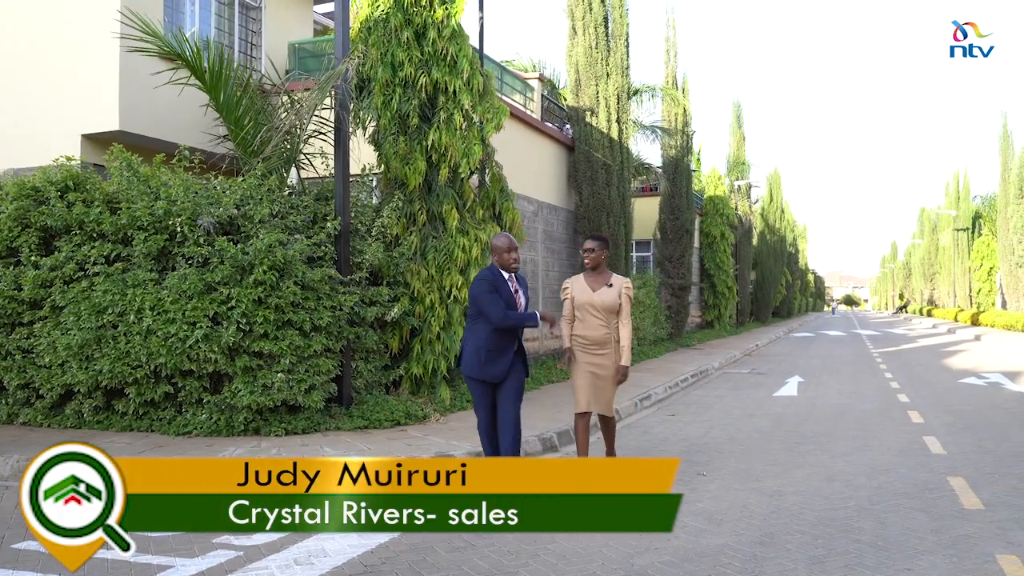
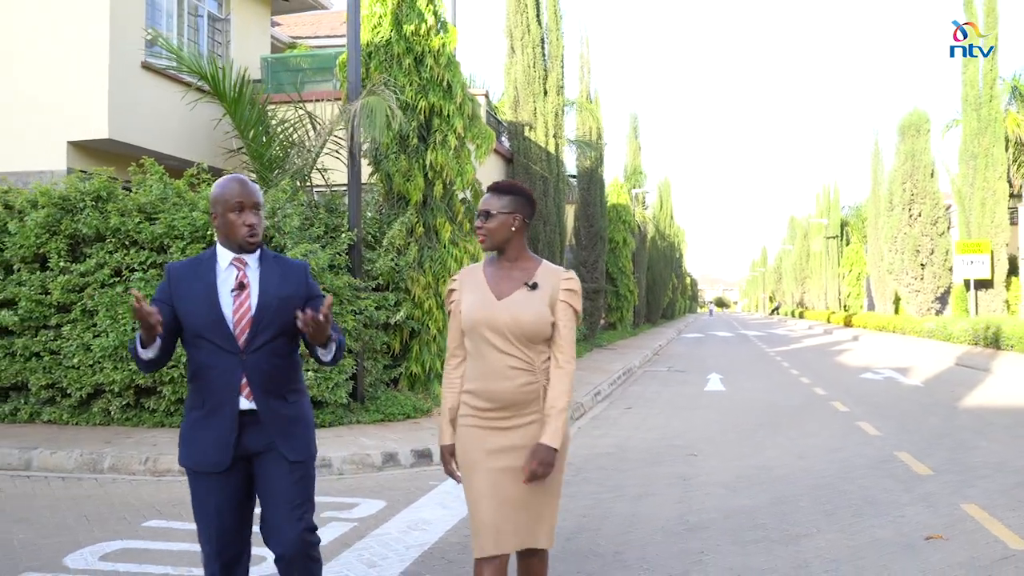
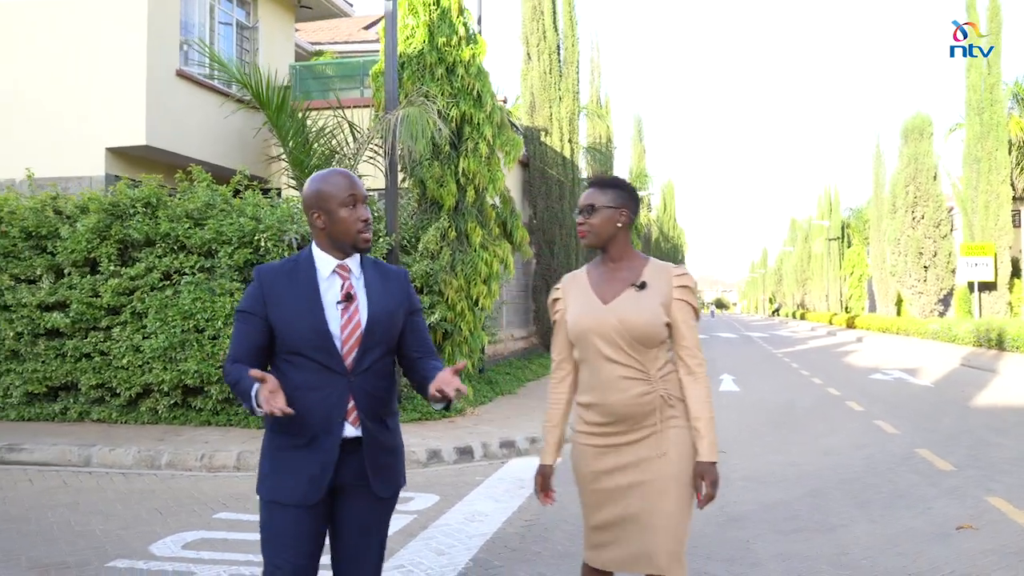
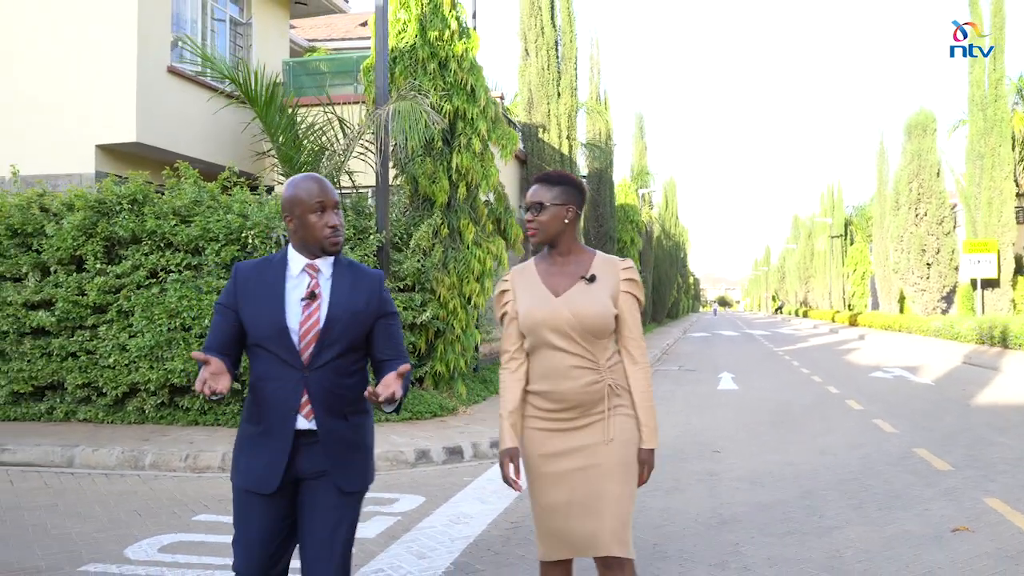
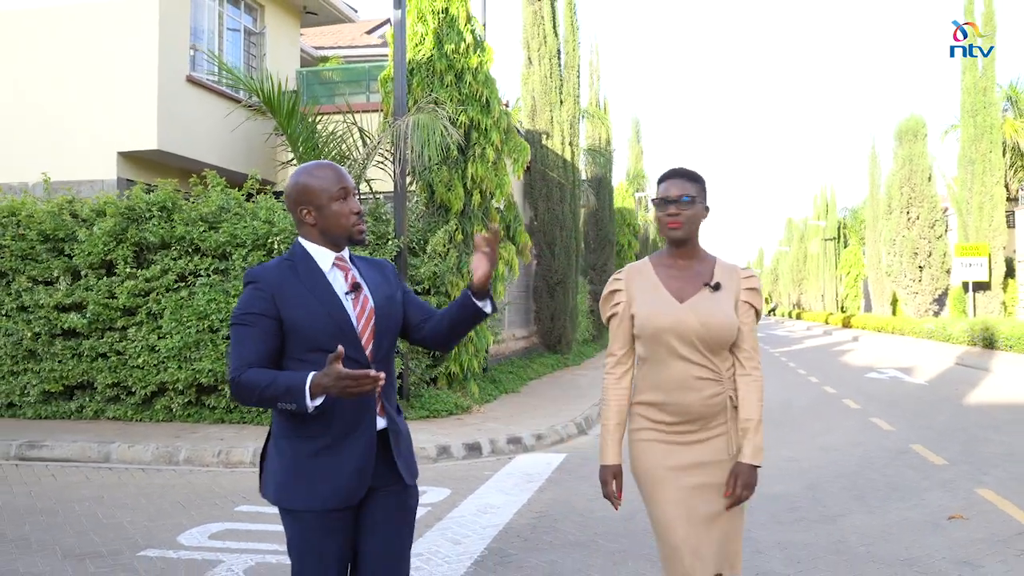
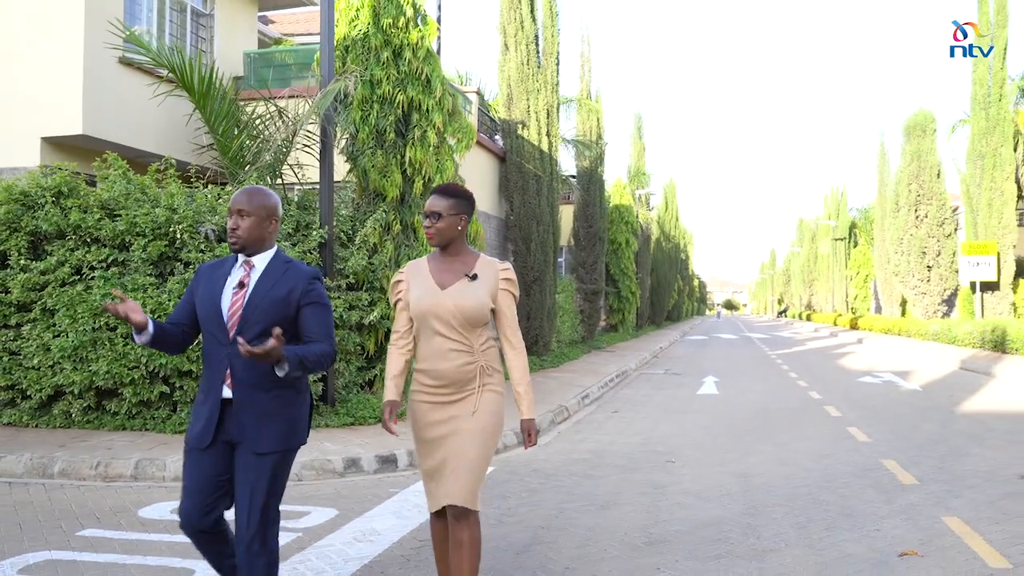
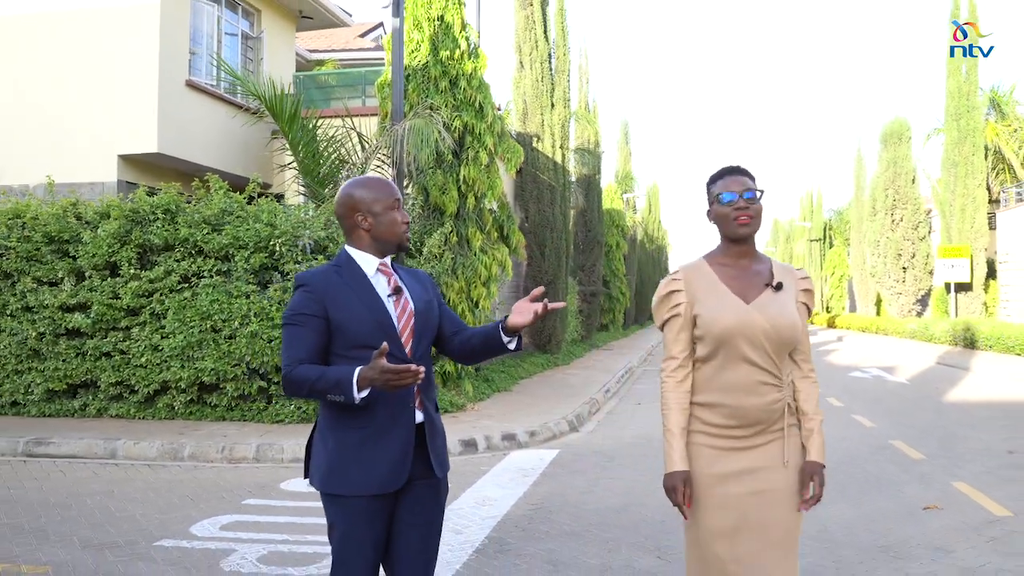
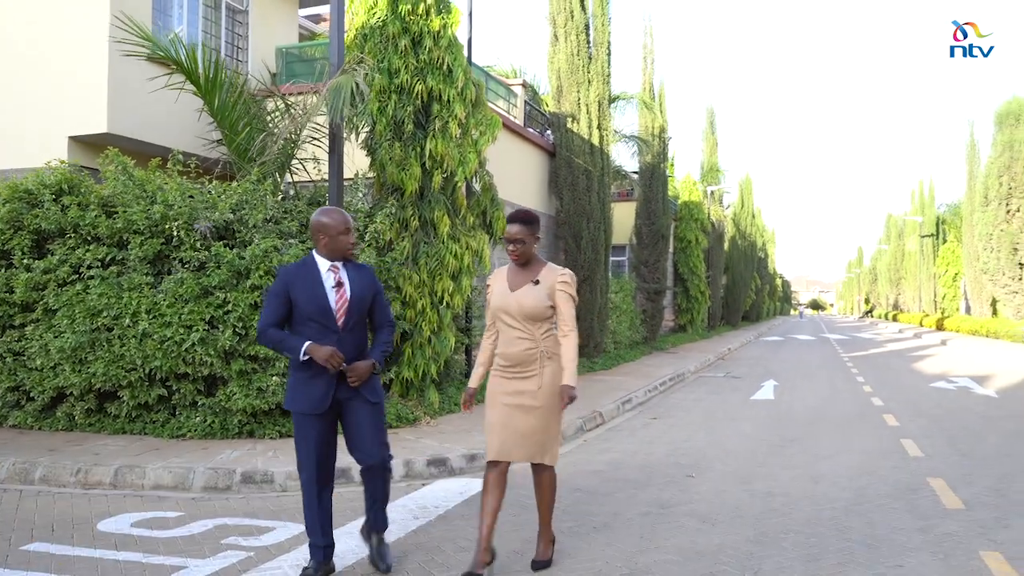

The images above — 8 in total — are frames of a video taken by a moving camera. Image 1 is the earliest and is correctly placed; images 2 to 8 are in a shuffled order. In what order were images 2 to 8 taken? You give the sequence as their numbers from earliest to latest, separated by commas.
8, 6, 2, 4, 3, 5, 7
